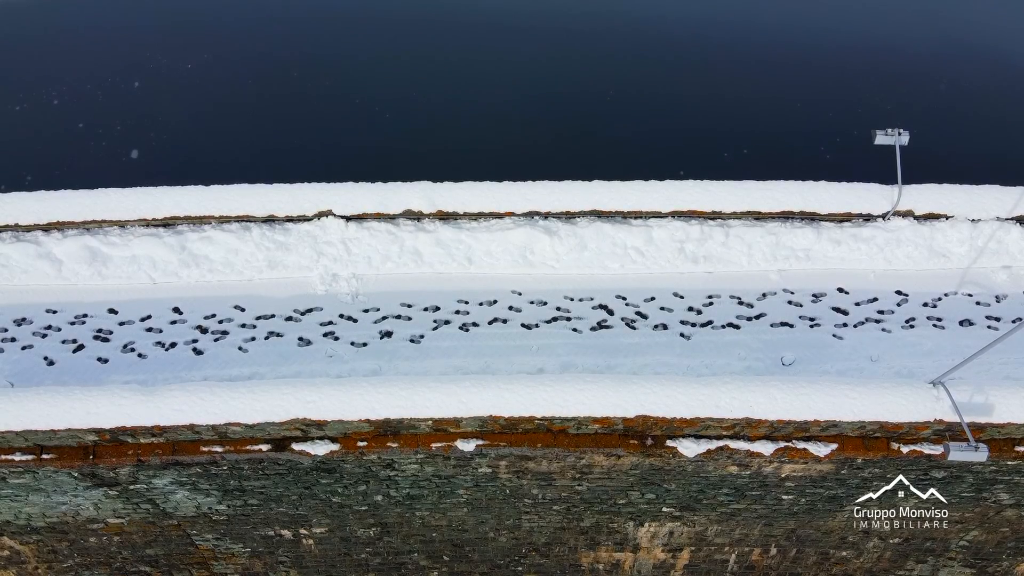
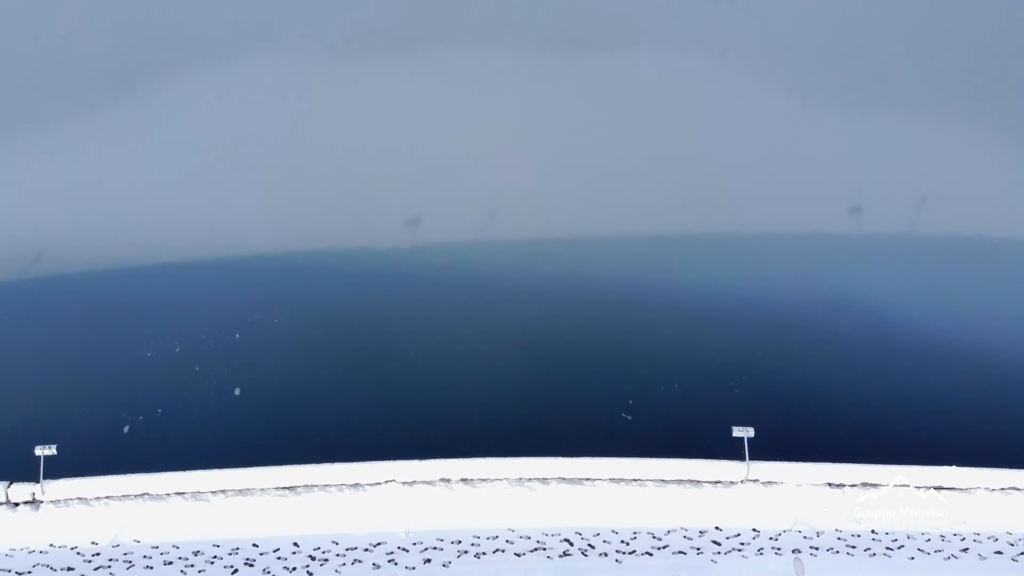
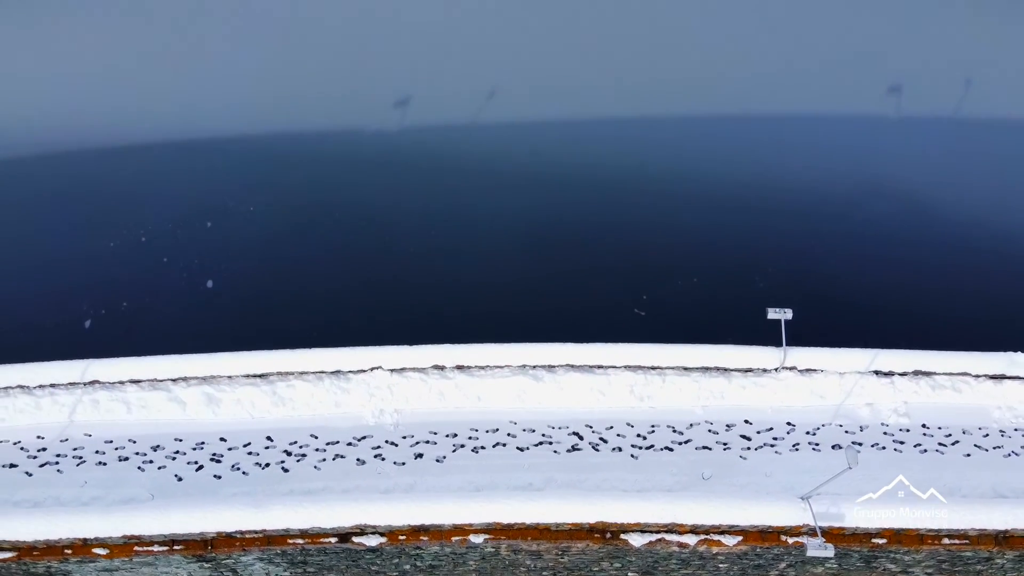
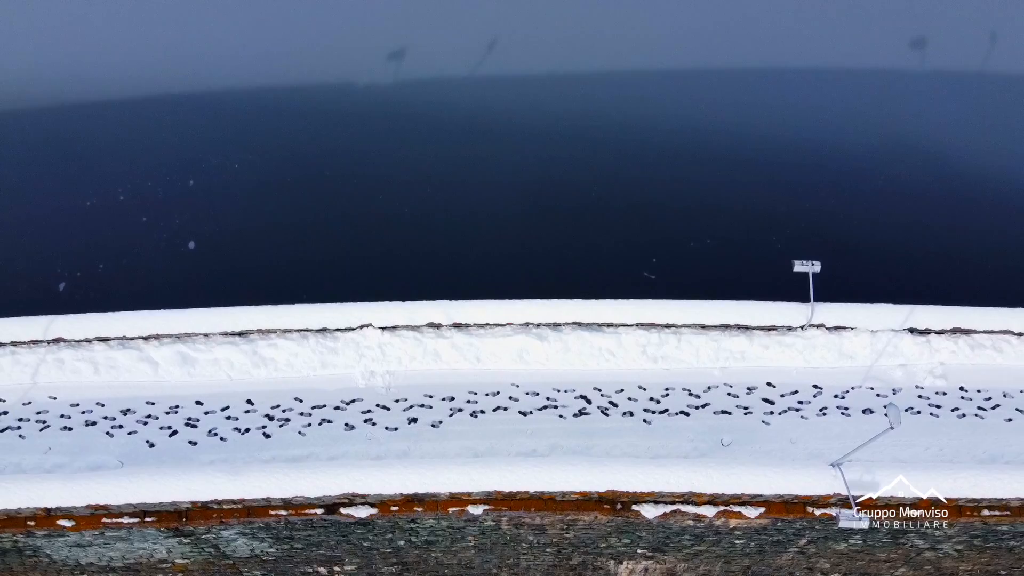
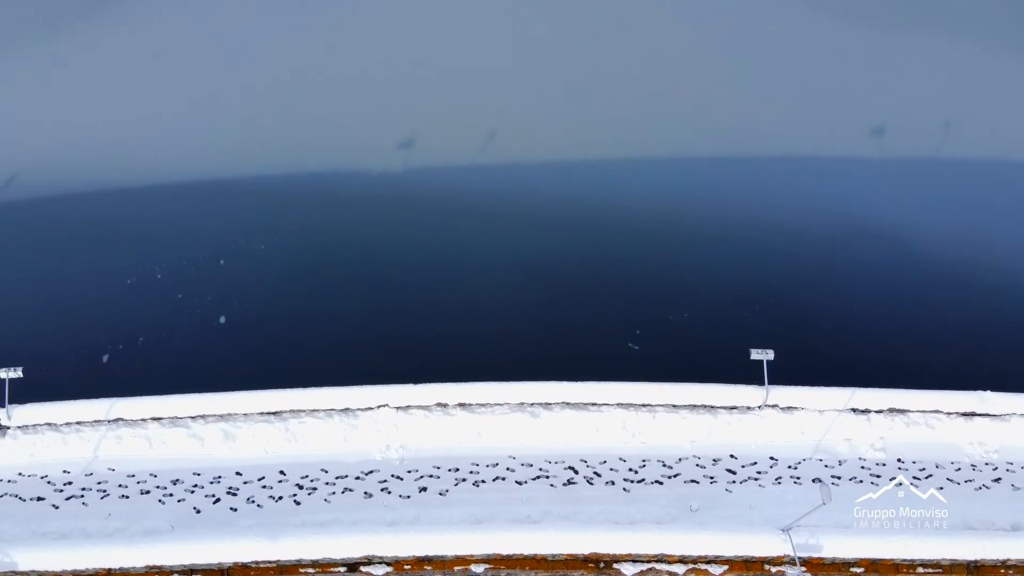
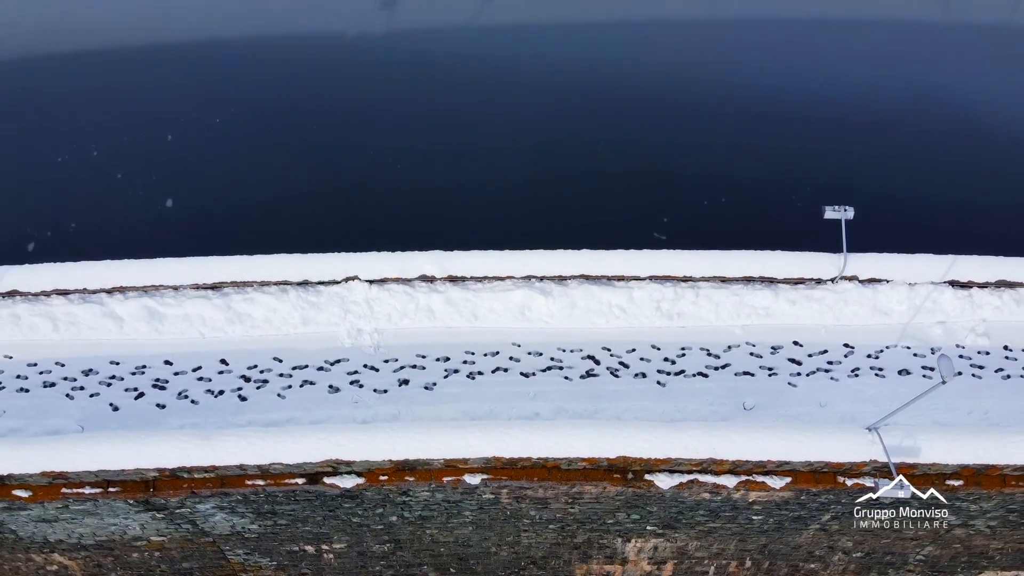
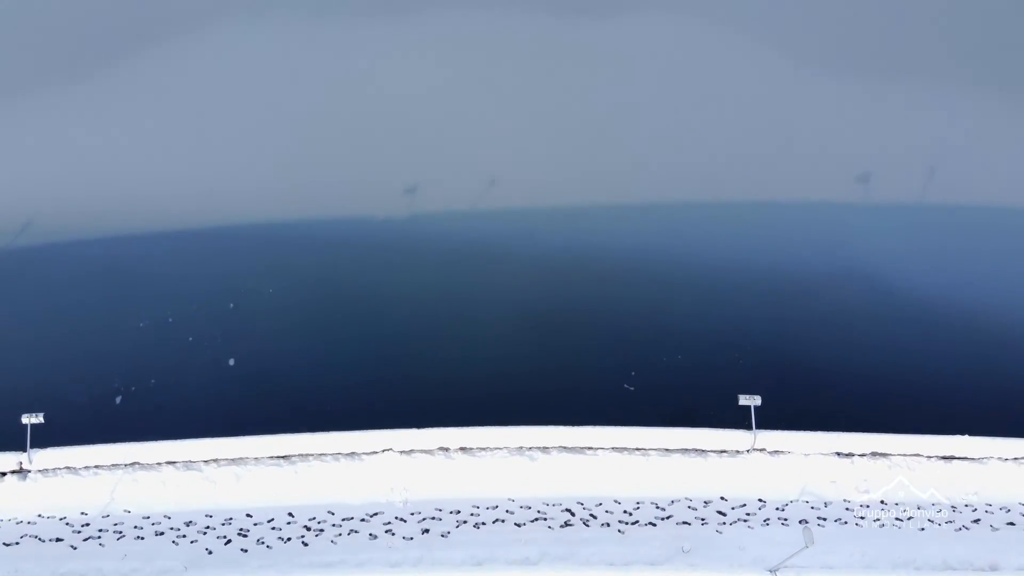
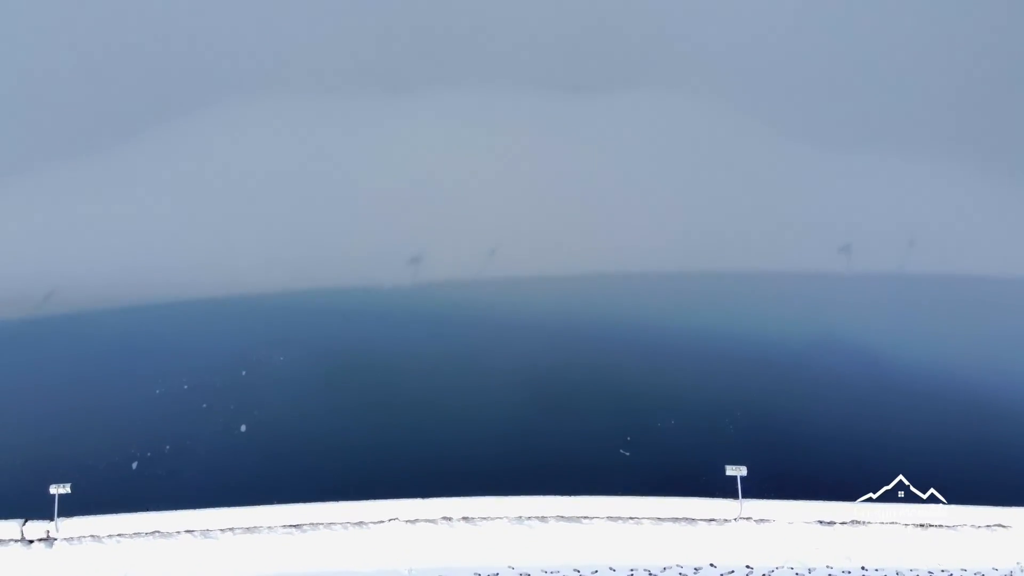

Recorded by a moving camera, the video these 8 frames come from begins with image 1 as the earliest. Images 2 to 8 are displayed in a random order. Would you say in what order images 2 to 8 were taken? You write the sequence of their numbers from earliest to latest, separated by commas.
6, 4, 3, 5, 7, 2, 8
